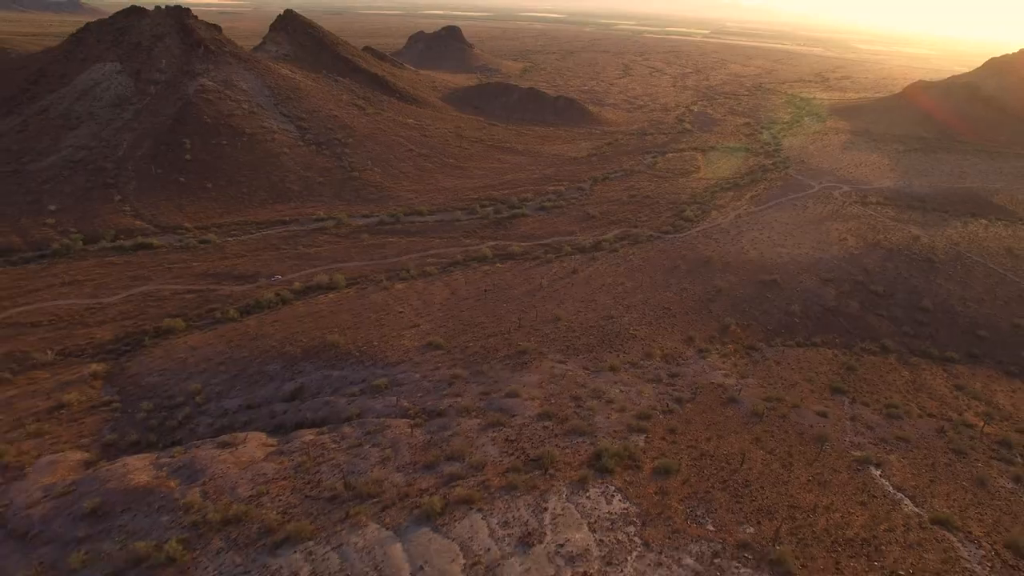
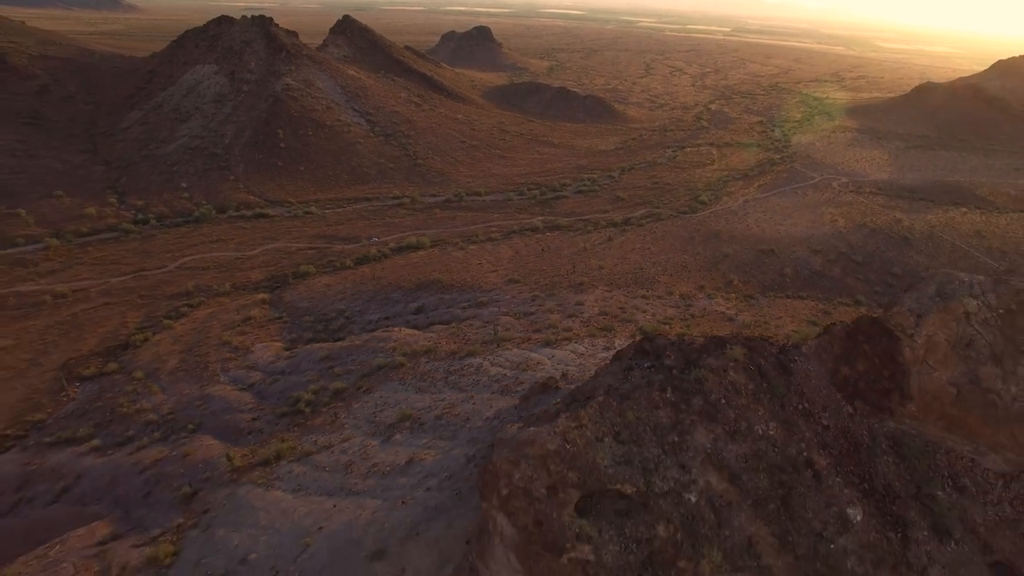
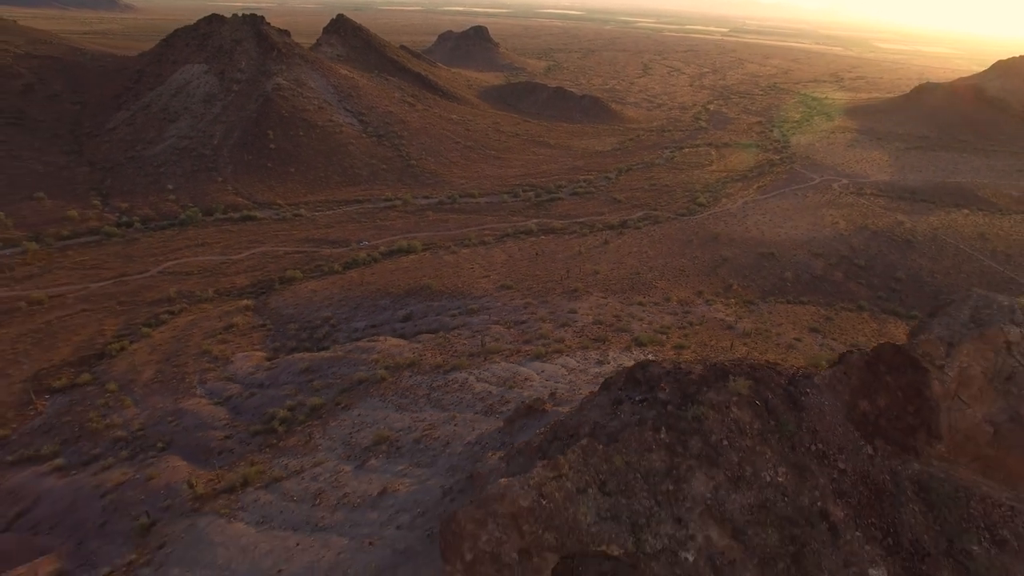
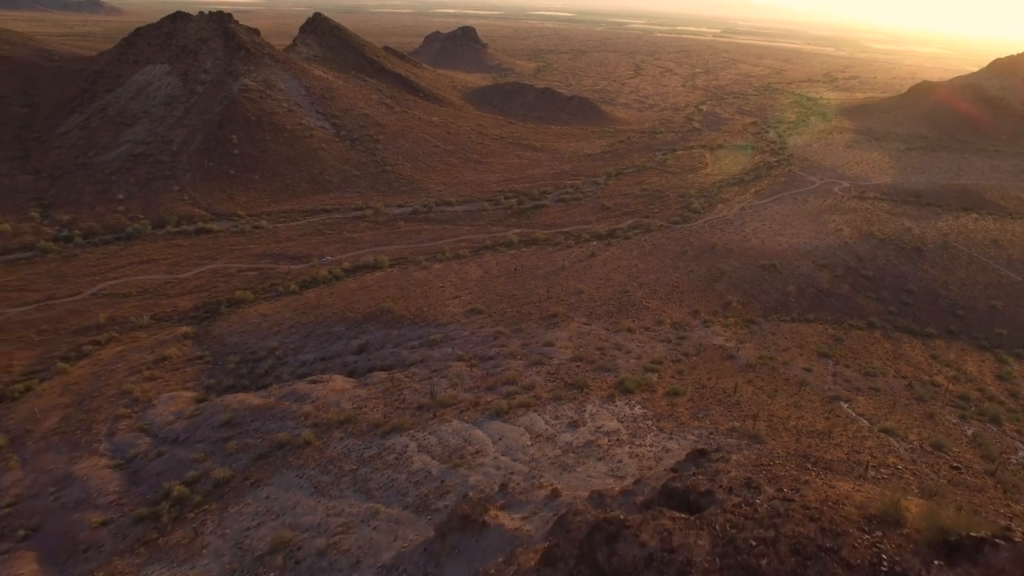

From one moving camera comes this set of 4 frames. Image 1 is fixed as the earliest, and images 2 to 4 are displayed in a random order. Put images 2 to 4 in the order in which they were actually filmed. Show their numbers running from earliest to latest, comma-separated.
4, 3, 2
